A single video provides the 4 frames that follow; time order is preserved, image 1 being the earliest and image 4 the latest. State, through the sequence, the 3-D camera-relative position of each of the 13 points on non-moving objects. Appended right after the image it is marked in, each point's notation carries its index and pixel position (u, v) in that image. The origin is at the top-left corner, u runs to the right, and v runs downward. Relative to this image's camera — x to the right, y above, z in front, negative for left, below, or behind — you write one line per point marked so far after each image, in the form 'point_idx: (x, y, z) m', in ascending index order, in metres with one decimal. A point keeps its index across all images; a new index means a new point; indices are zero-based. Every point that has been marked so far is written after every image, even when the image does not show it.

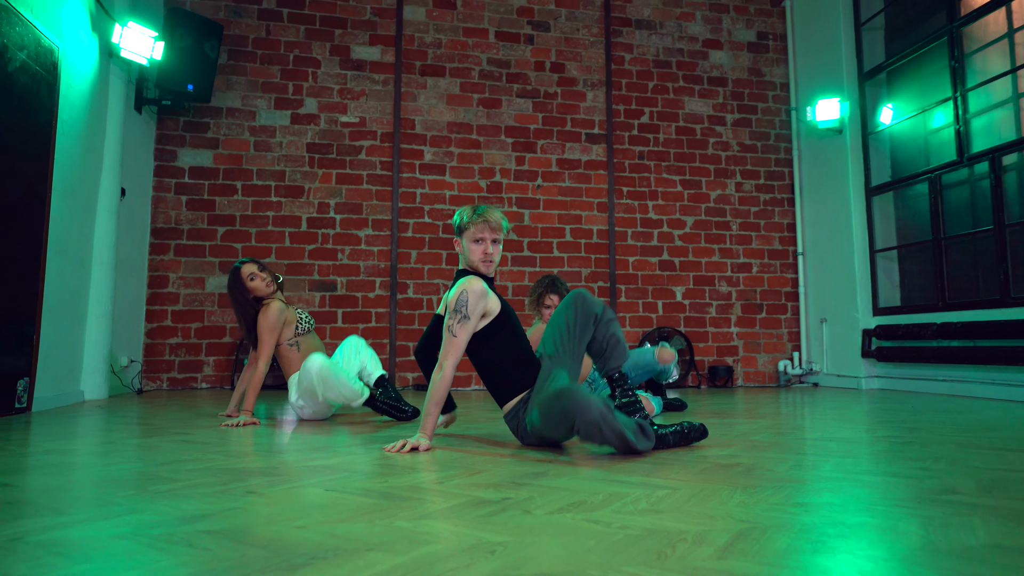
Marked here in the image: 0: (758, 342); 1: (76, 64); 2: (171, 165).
0: (+2.1, -0.5, +5.5) m
1: (-2.4, +1.2, +3.5) m
2: (-2.6, +0.9, +4.8) m
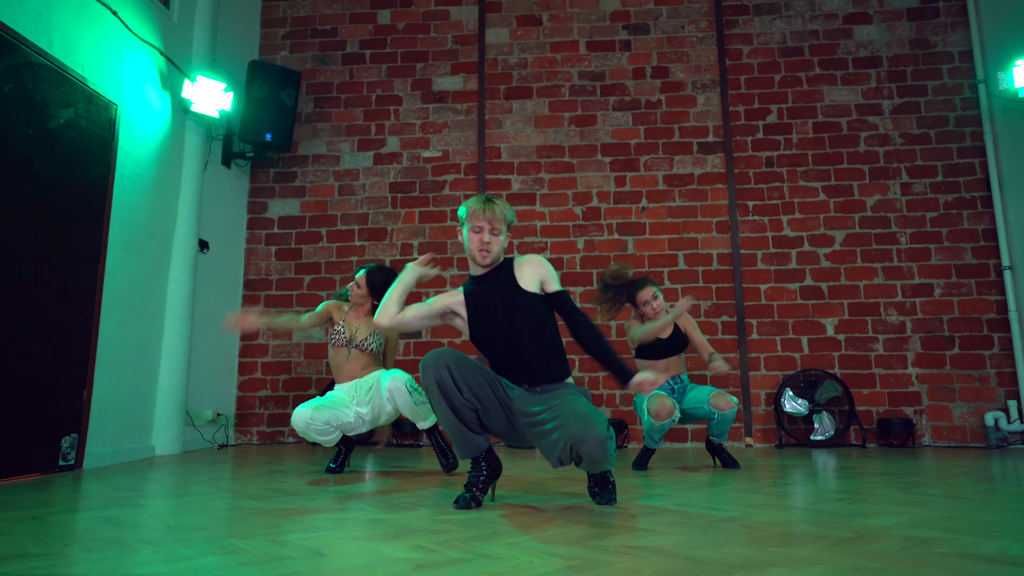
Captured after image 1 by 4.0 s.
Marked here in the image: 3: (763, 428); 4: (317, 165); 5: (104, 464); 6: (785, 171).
0: (+2.9, -0.7, +4.2) m
1: (-2.1, +0.9, +3.6) m
2: (-1.9, +0.5, +4.8) m
3: (+1.7, -0.9, +4.2) m
4: (-1.5, +0.9, +4.8) m
5: (-2.1, -0.9, +3.3) m
6: (+2.0, +0.8, +4.6) m
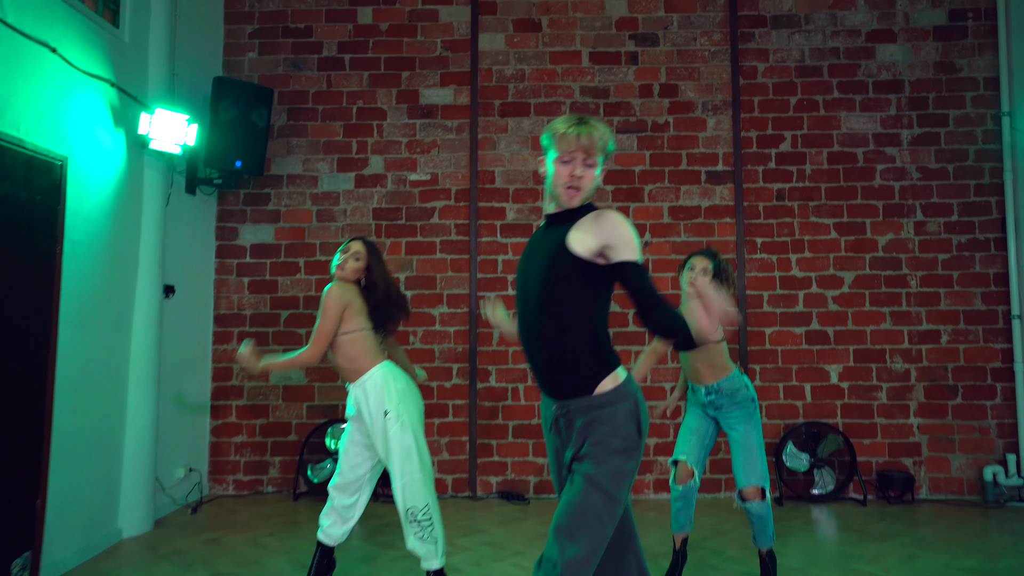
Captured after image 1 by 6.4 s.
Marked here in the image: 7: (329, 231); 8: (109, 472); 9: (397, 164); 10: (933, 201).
0: (+2.9, -1.0, +4.1) m
1: (-2.1, +0.6, +3.1) m
2: (-1.9, +0.3, +4.4) m
3: (+1.7, -1.2, +4.2) m
4: (-1.5, +0.7, +4.4) m
5: (-2.1, -1.3, +3.0) m
6: (+2.0, +0.6, +4.3) m
7: (-1.3, +0.4, +4.4) m
8: (-2.1, -1.0, +3.4) m
9: (-0.8, +0.9, +4.4) m
10: (+2.9, +0.6, +4.3) m
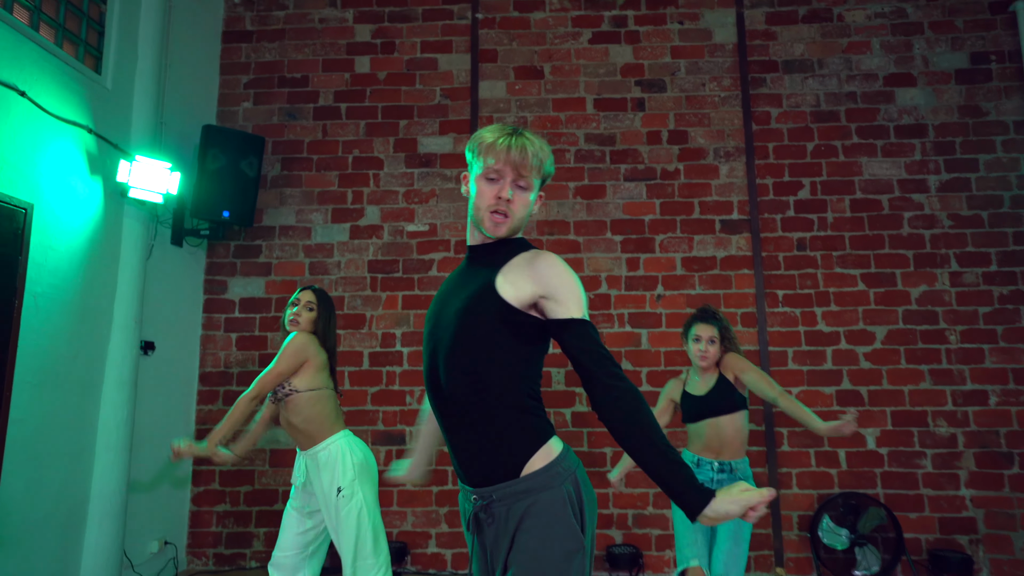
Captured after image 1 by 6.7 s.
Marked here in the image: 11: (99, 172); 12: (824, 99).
0: (+2.9, -1.3, +3.7) m
1: (-2.1, +0.3, +2.9) m
2: (-1.9, -0.1, +4.2) m
3: (+1.7, -1.6, +3.7) m
4: (-1.5, +0.3, +4.2) m
5: (-2.1, -1.5, +2.6) m
6: (+2.0, +0.2, +4.0) m
7: (-1.3, 0.0, +4.1) m
8: (-2.1, -1.3, +3.0) m
9: (-0.8, +0.5, +4.2) m
10: (+2.9, +0.2, +4.0) m
11: (-2.1, +0.6, +3.1) m
12: (+2.1, +1.3, +4.2) m
